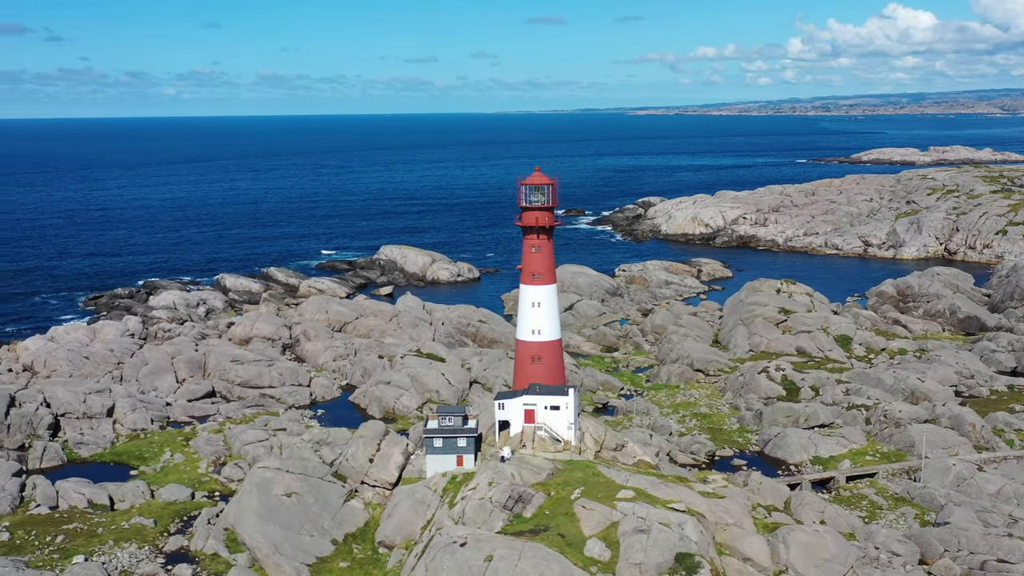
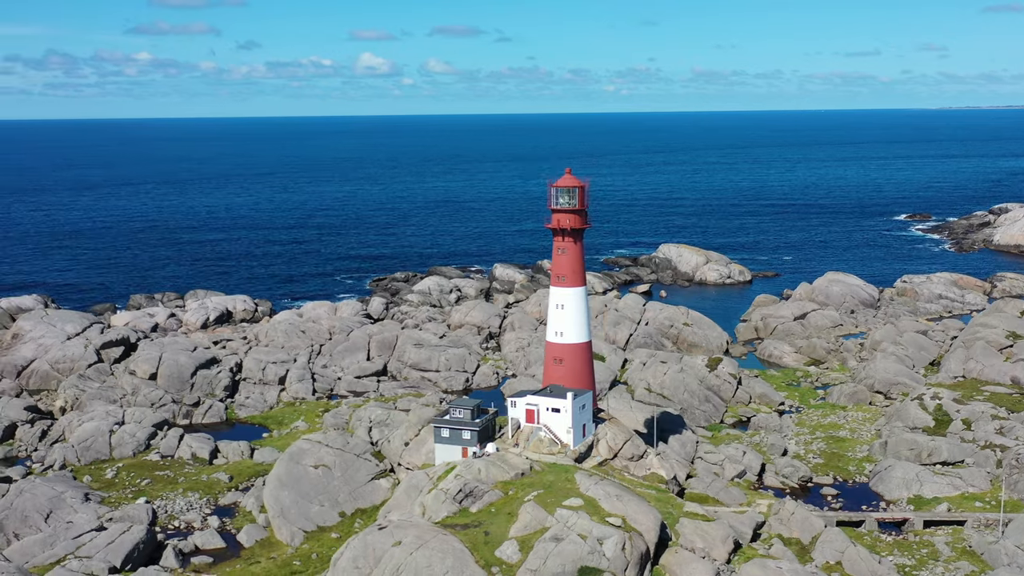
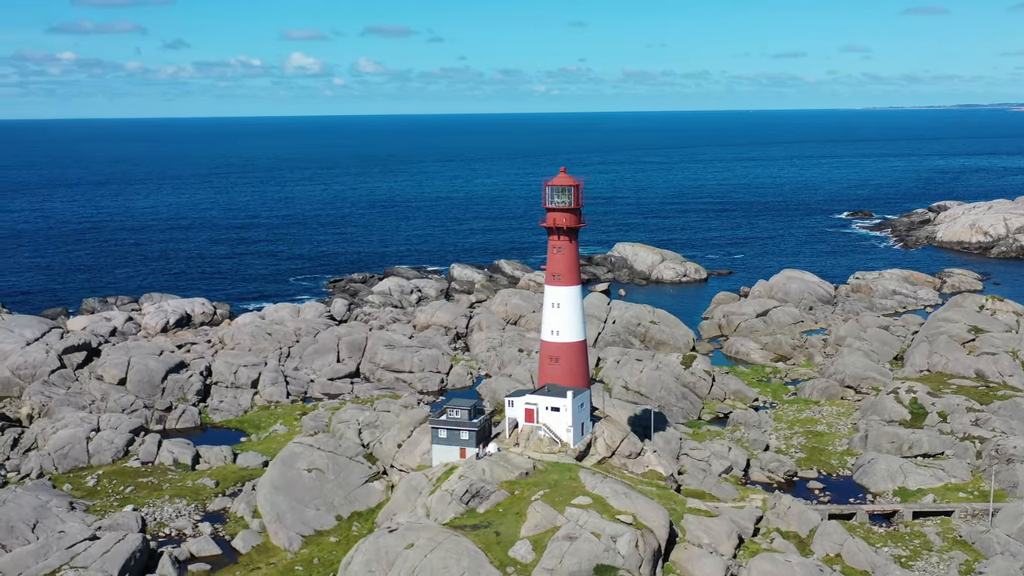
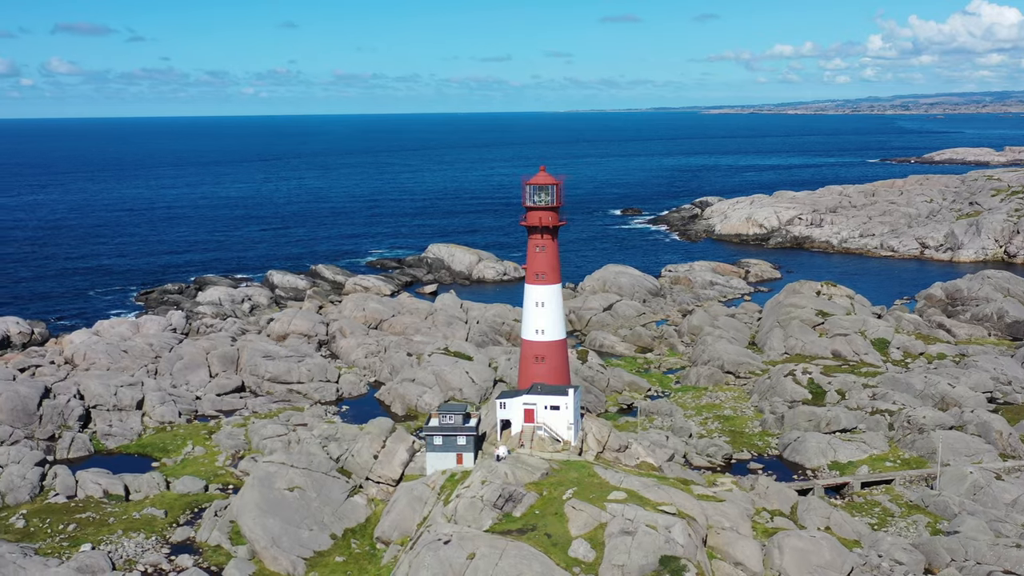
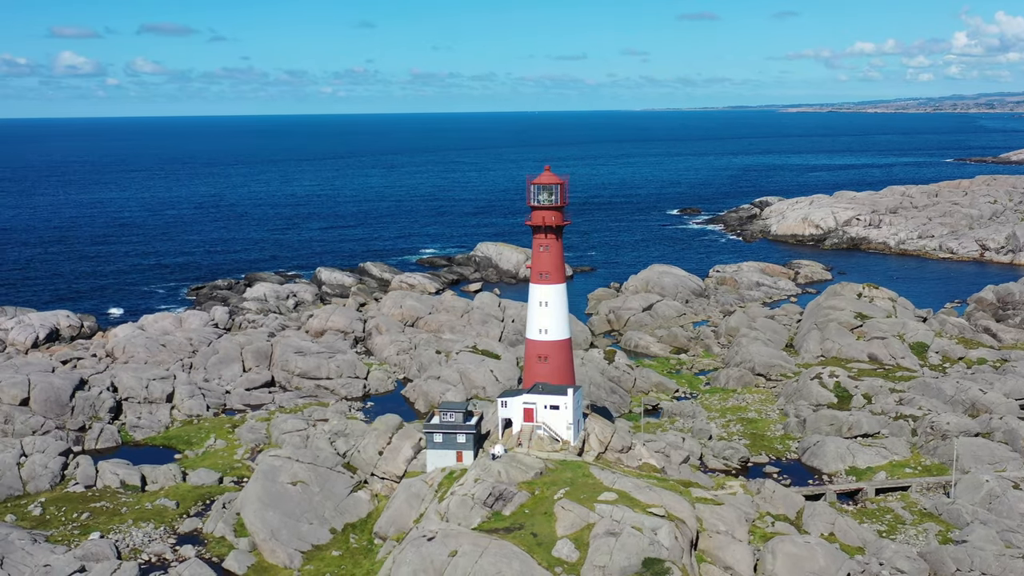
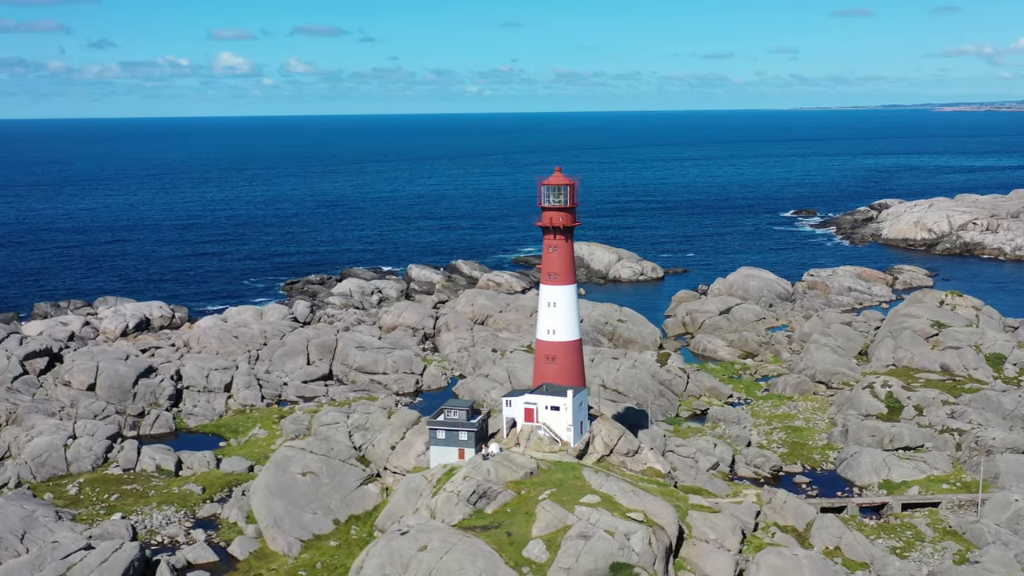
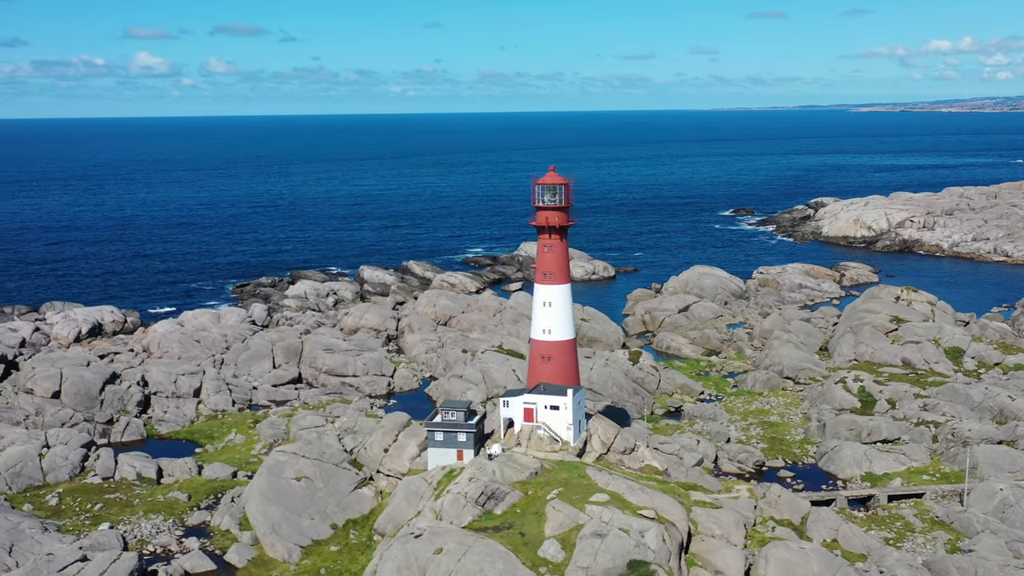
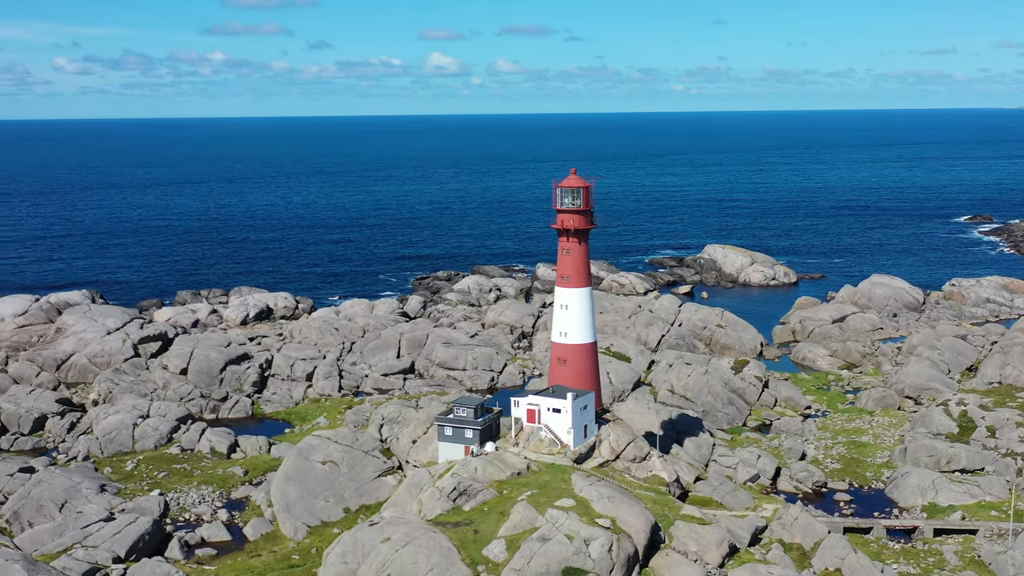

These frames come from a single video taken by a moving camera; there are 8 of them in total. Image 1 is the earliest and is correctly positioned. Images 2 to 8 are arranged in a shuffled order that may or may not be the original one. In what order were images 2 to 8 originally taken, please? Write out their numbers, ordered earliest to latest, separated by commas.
4, 5, 7, 6, 3, 2, 8
